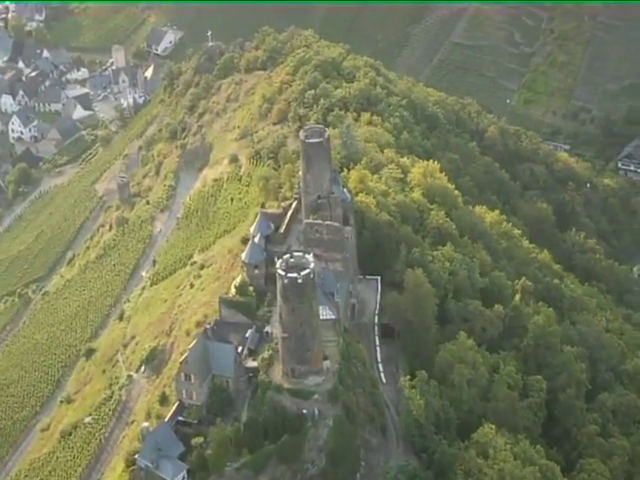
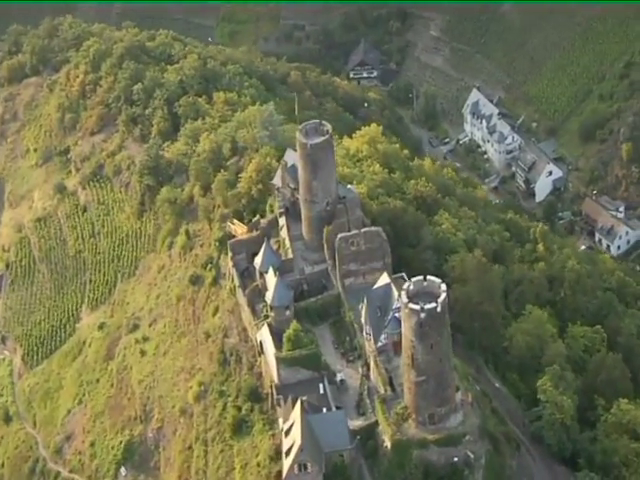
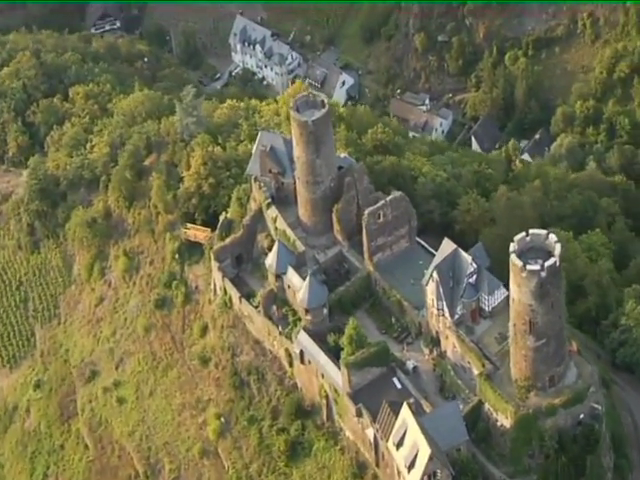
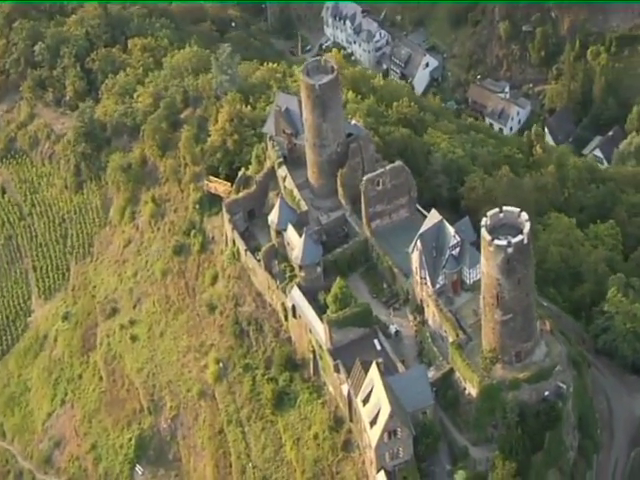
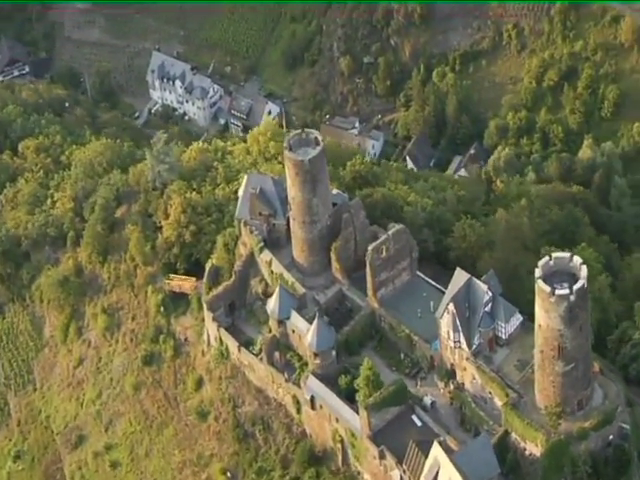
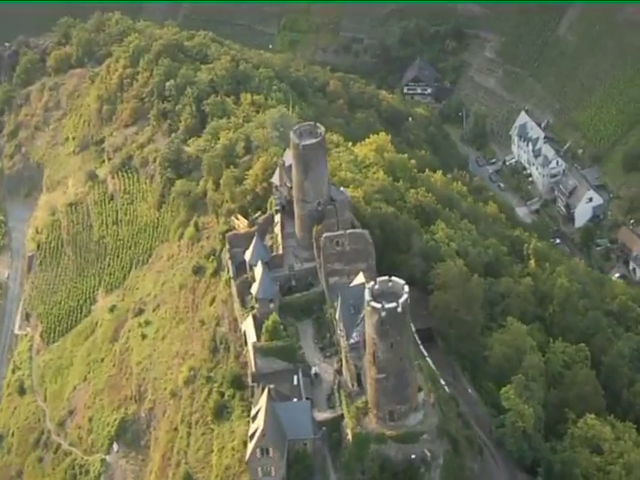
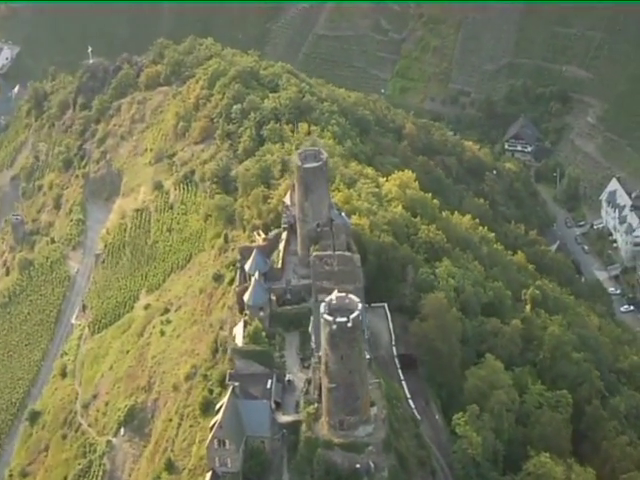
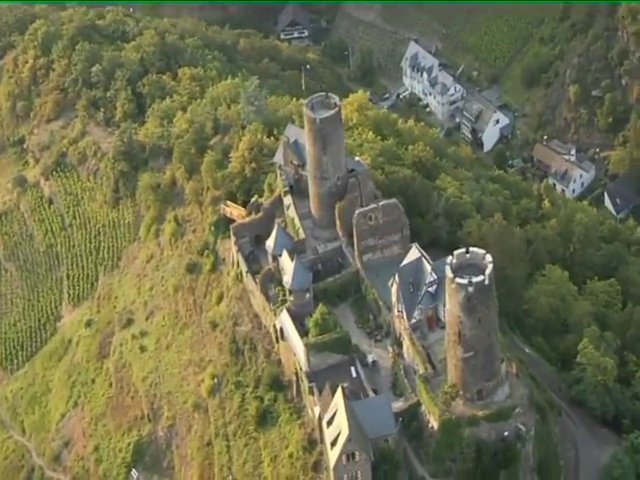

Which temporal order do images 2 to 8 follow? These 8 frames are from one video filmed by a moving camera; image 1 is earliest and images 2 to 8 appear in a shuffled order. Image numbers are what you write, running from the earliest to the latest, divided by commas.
7, 6, 2, 8, 4, 3, 5
